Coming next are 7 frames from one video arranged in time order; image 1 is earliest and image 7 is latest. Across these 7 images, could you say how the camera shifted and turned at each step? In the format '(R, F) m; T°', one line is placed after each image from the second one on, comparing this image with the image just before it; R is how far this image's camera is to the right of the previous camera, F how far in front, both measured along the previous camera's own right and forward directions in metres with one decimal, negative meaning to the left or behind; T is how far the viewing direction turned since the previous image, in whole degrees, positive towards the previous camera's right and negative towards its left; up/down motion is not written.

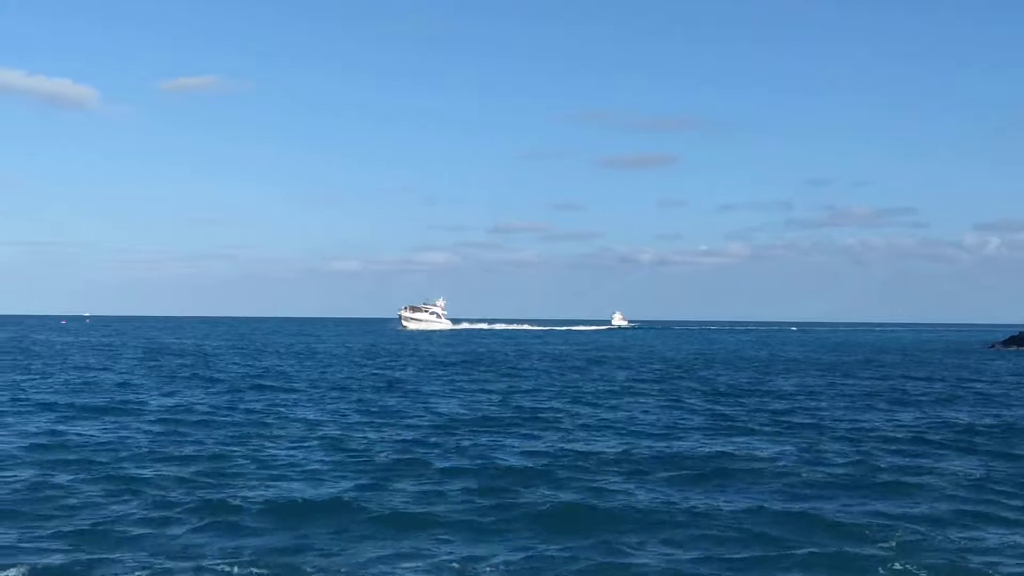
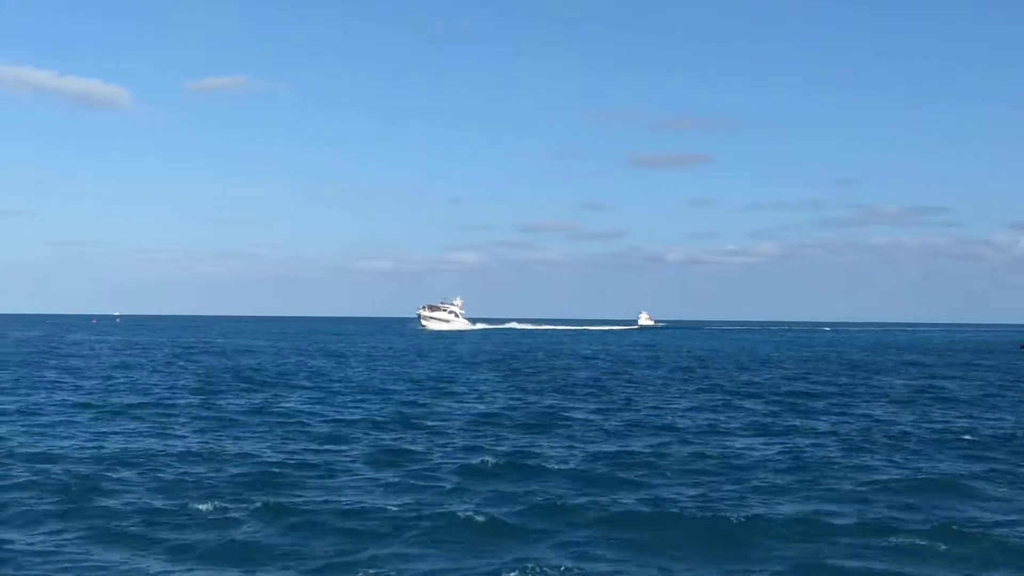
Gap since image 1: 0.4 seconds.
(0.0, +0.7) m; -2°
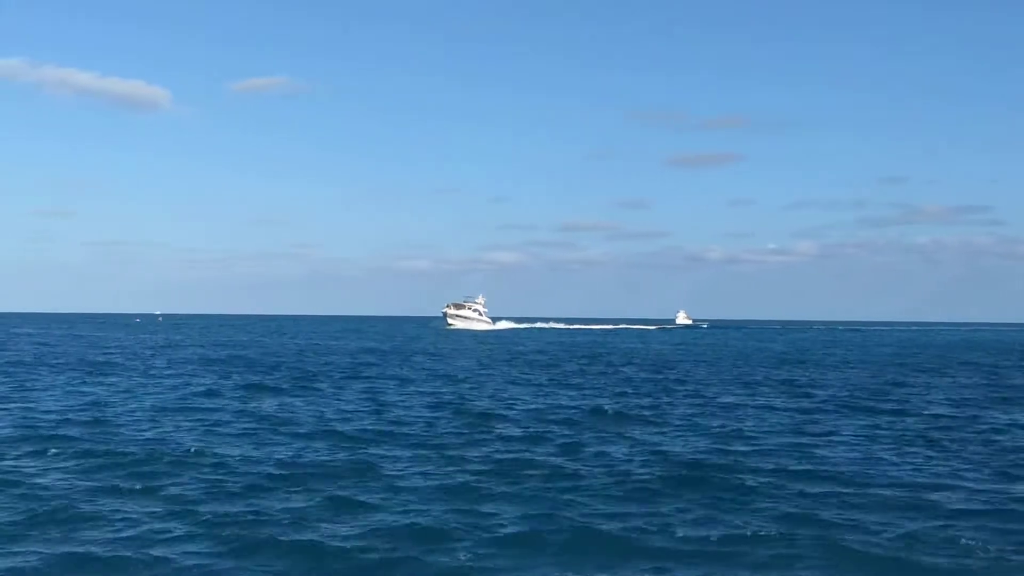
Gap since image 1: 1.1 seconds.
(-0.5, +0.9) m; -2°
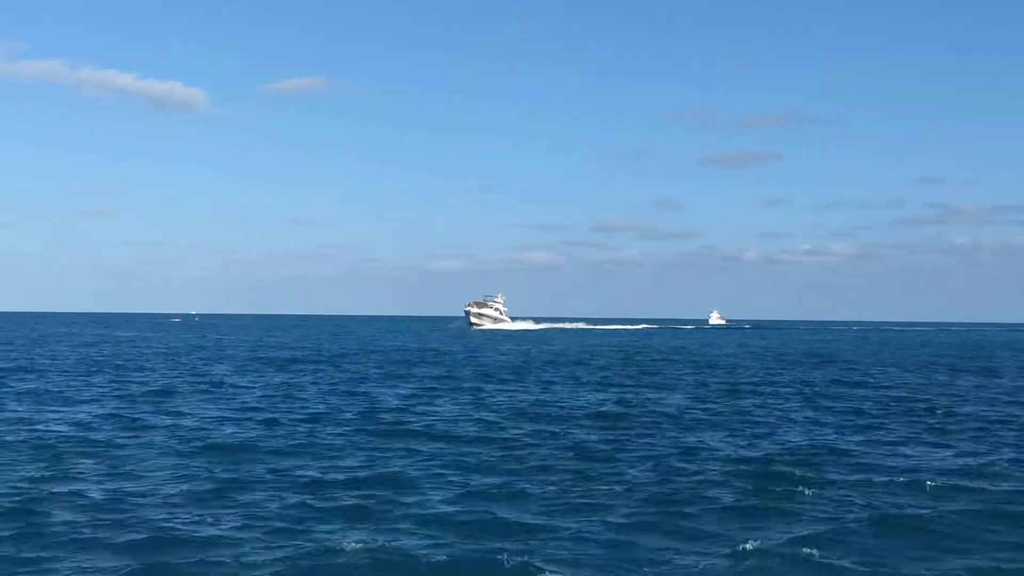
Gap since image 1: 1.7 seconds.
(-0.5, +0.7) m; -2°
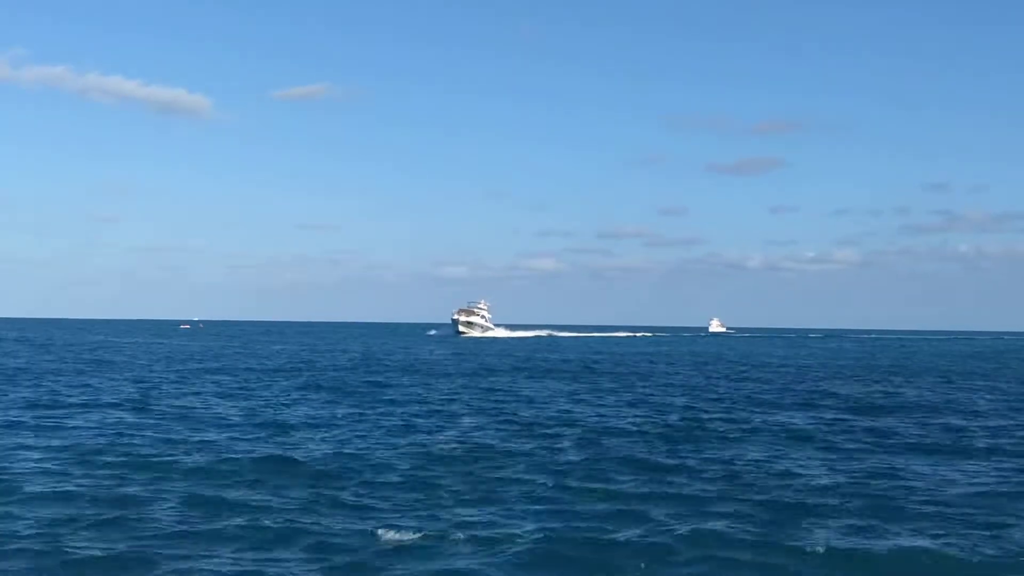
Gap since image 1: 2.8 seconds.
(+2.0, +1.9) m; 0°
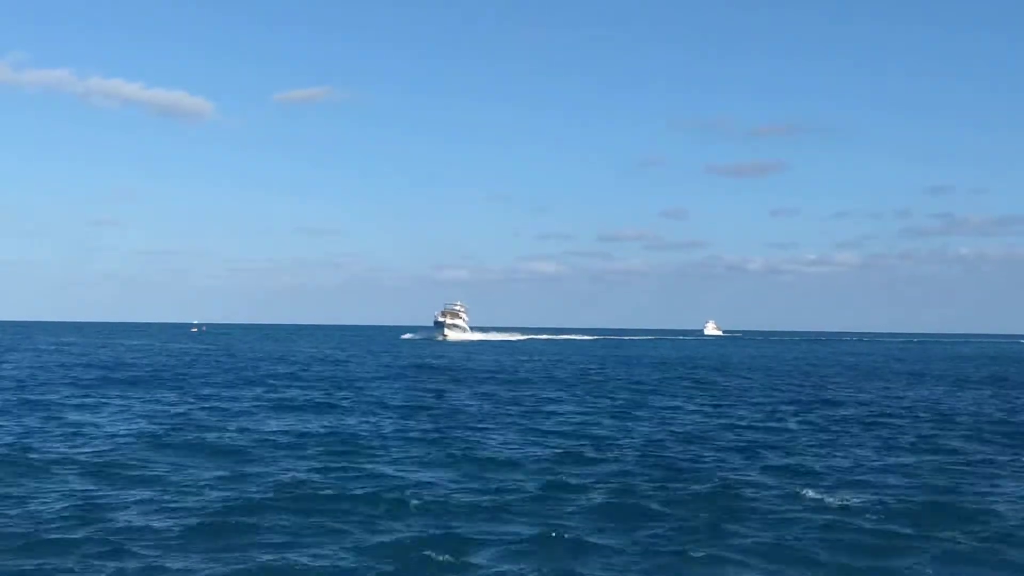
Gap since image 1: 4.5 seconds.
(+3.1, +2.3) m; 0°
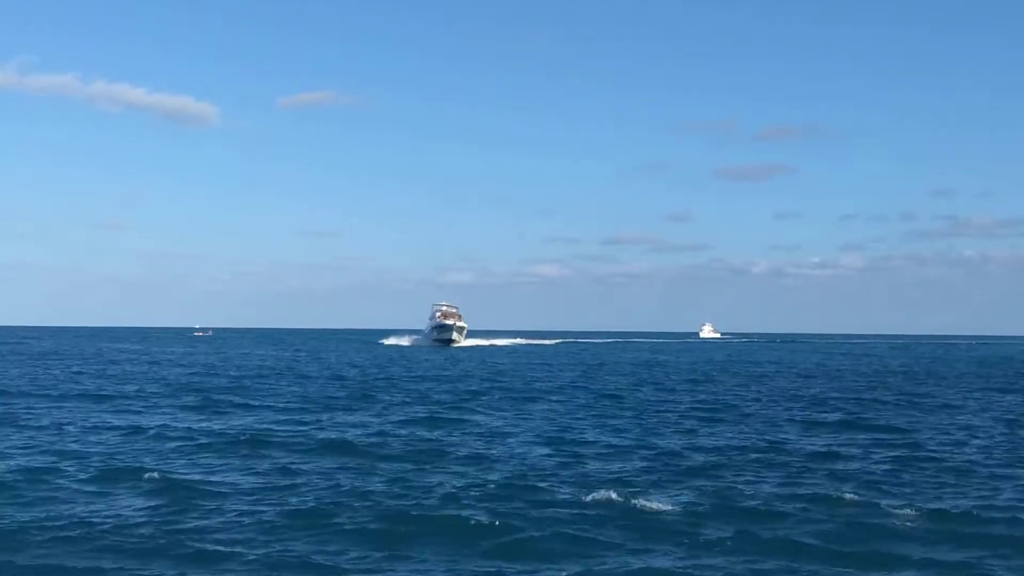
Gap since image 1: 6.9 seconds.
(+2.5, -6.2) m; 0°
